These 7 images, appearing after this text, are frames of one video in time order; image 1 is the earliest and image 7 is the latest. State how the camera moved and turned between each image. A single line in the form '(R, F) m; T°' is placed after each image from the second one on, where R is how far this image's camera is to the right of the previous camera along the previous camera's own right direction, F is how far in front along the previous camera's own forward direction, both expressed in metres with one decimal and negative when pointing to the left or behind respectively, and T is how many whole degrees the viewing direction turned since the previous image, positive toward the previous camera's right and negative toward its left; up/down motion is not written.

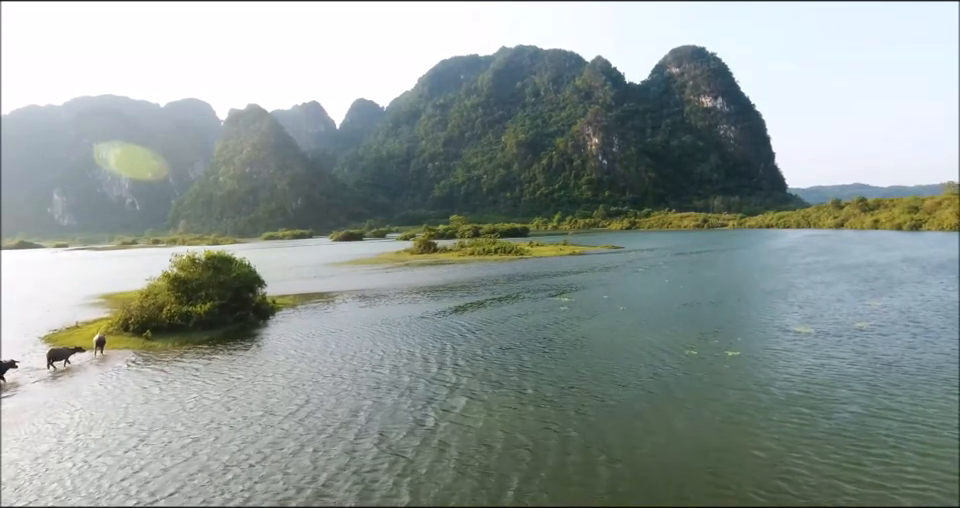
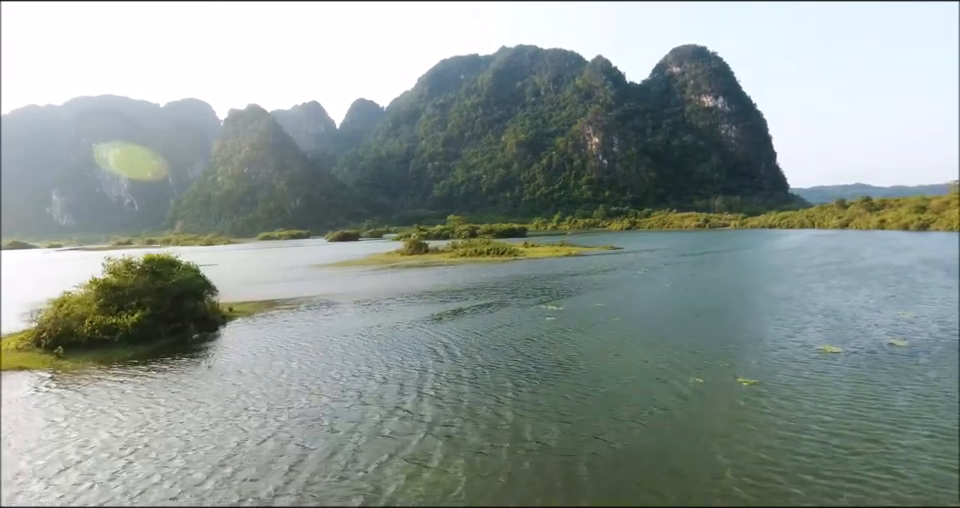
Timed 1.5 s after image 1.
(+1.1, +3.3) m; 0°
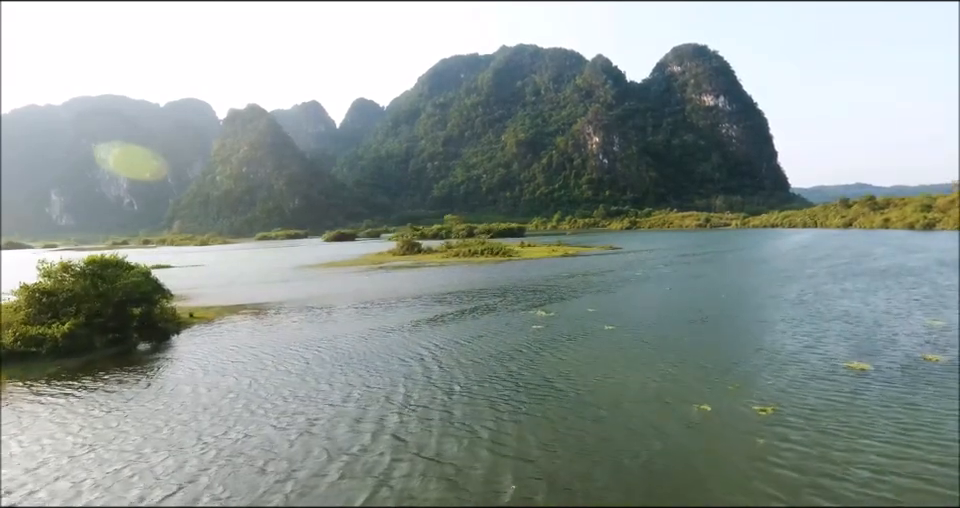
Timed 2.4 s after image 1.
(+0.9, +2.6) m; 0°
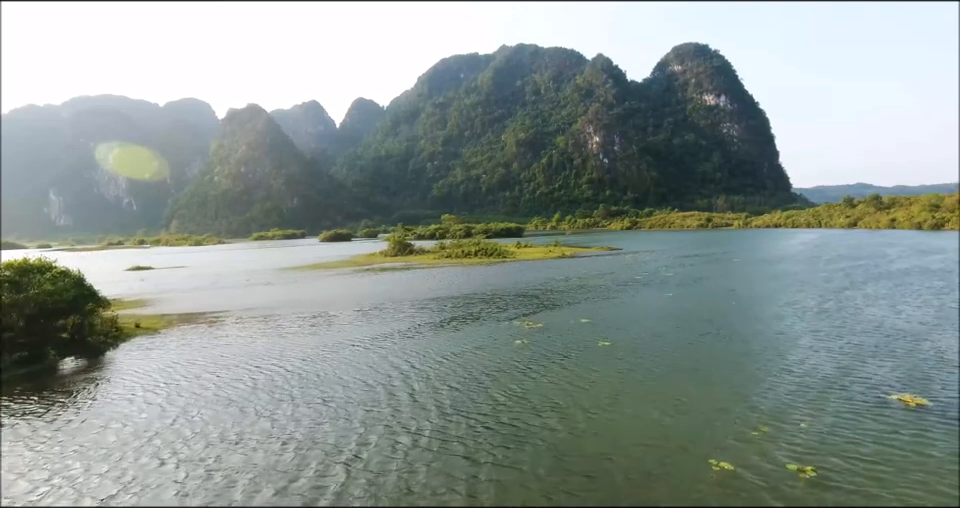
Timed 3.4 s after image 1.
(+0.9, +3.1) m; 0°
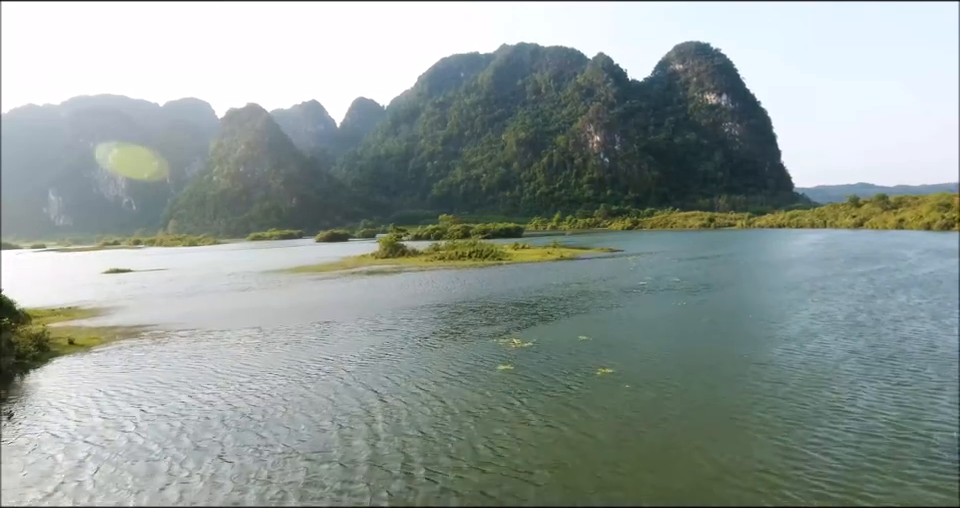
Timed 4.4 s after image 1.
(+0.7, +3.2) m; 0°
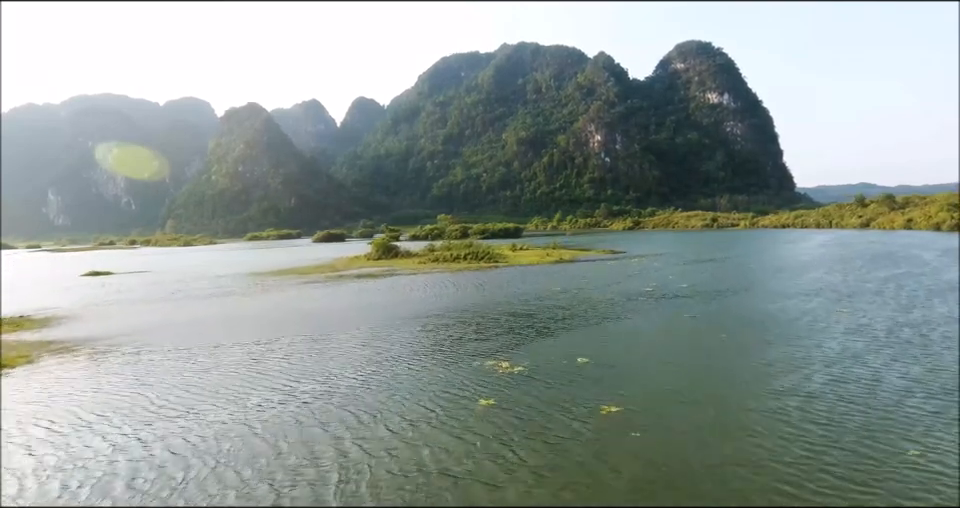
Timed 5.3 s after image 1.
(+0.5, +3.0) m; 0°
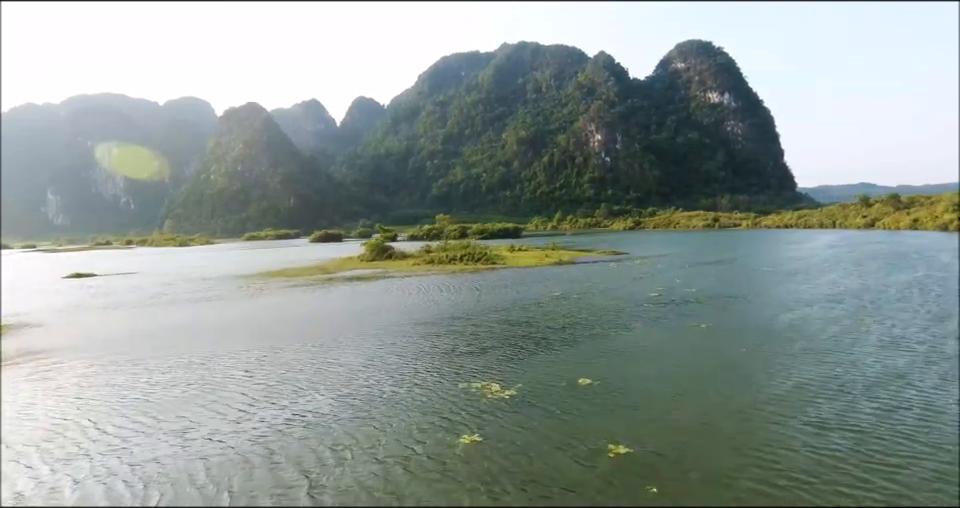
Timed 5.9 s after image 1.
(+0.3, +2.2) m; 0°
